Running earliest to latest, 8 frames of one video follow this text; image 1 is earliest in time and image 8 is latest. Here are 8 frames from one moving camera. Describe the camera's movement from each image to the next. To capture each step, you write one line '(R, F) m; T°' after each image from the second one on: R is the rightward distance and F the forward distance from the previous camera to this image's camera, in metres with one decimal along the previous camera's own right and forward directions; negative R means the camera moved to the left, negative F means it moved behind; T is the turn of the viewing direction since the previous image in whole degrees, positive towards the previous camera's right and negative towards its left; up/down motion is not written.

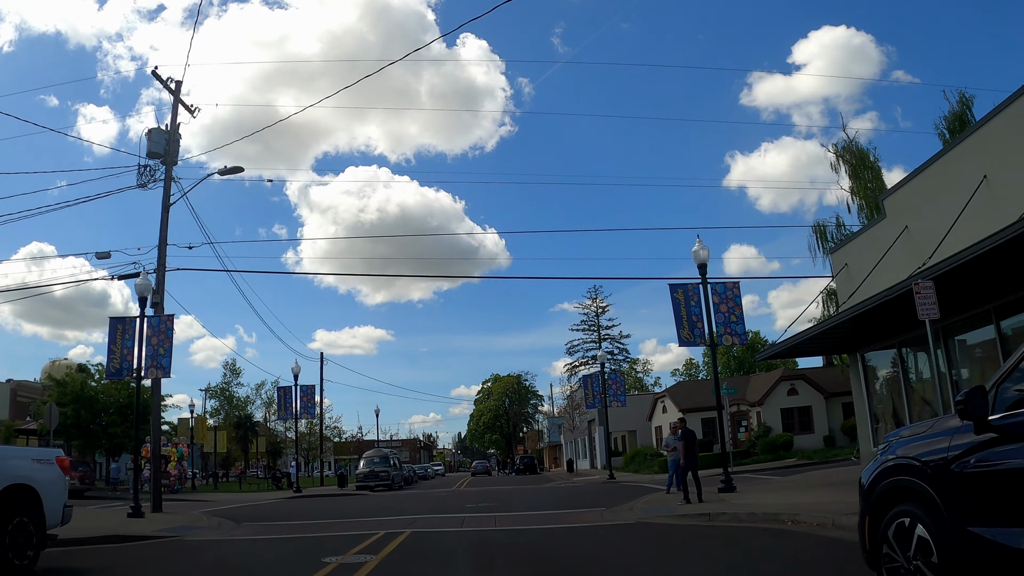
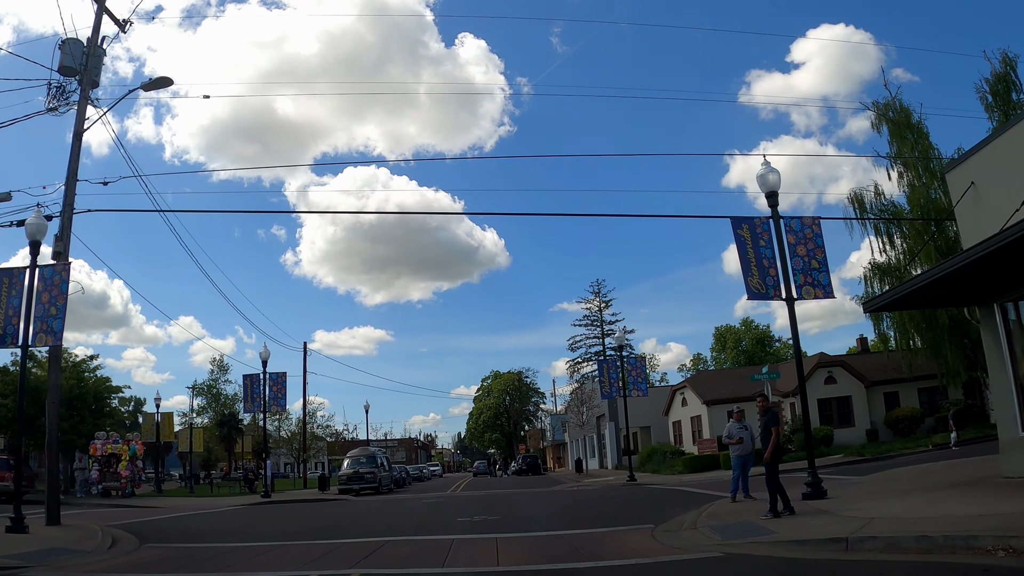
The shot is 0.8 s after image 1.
(-0.1, +4.7) m; 0°
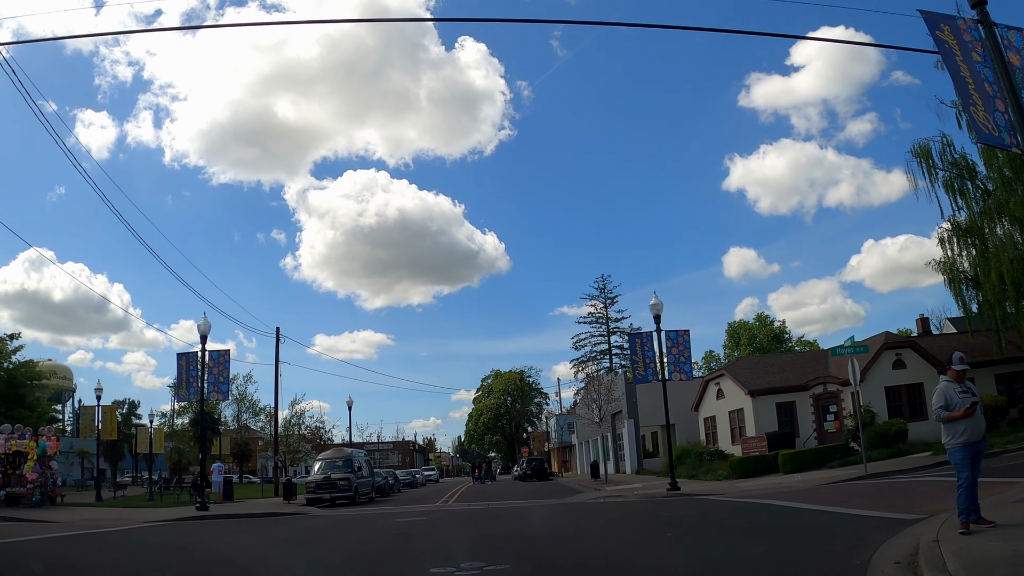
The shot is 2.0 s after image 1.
(-0.2, +6.2) m; 0°
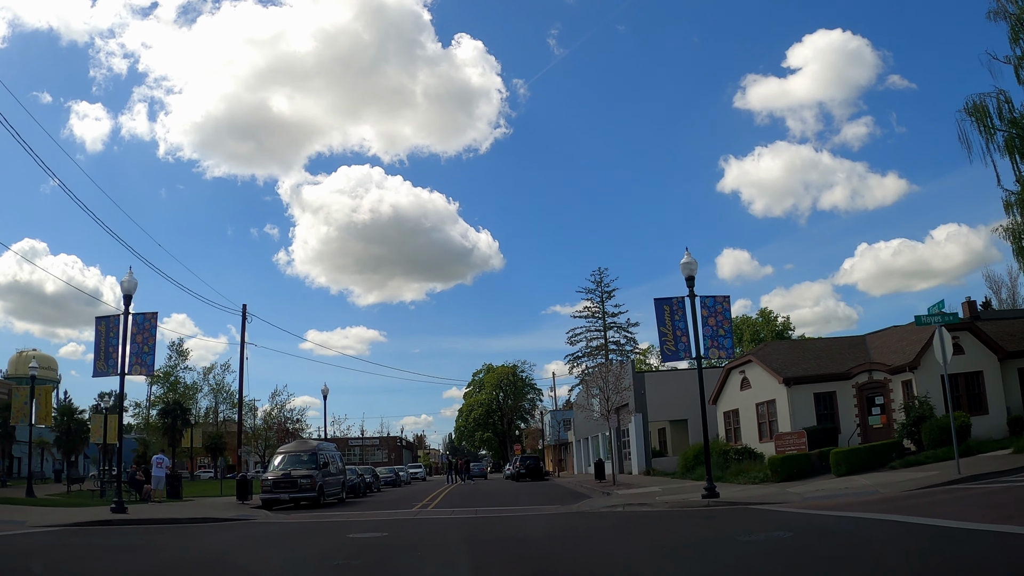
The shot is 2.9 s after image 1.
(-0.1, +4.4) m; 0°
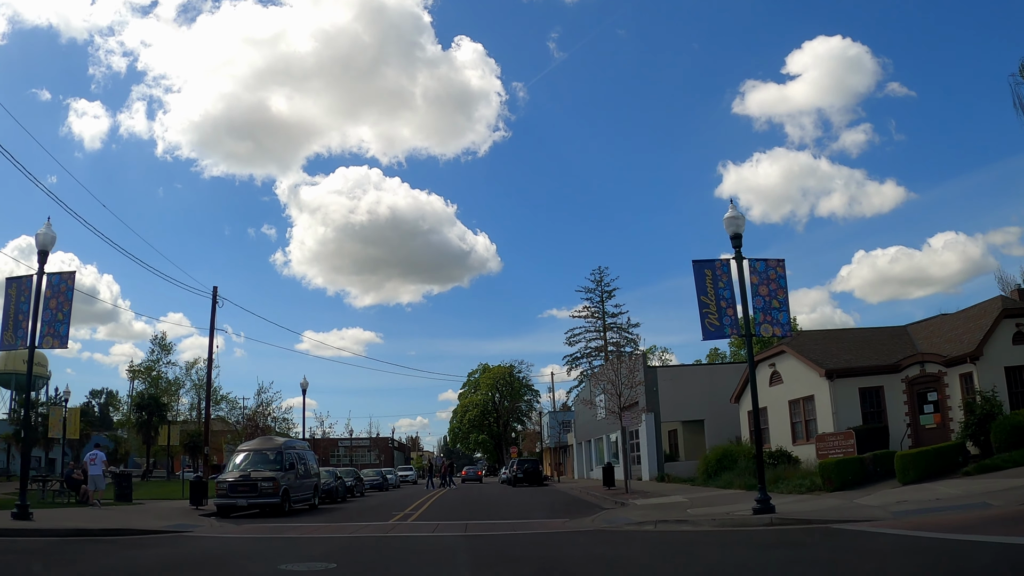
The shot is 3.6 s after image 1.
(-0.1, +3.5) m; 0°
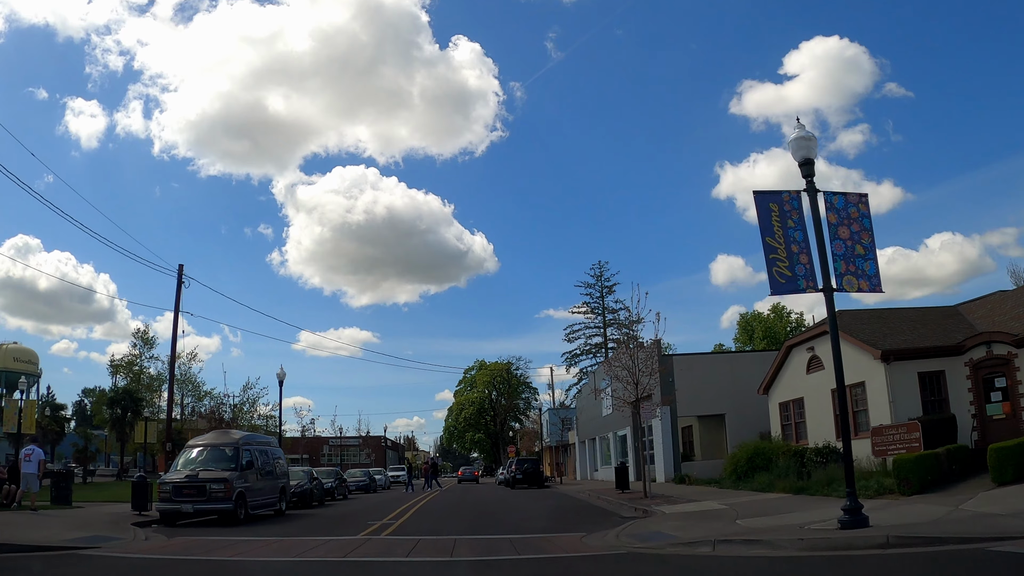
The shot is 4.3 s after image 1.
(-0.1, +3.4) m; 0°
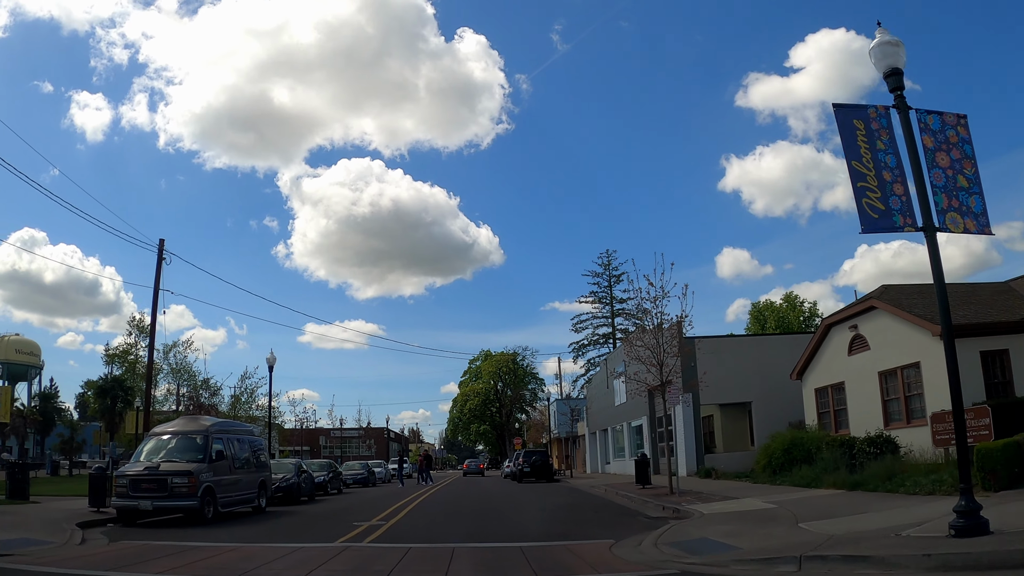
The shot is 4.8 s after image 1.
(-0.1, +2.4) m; 0°
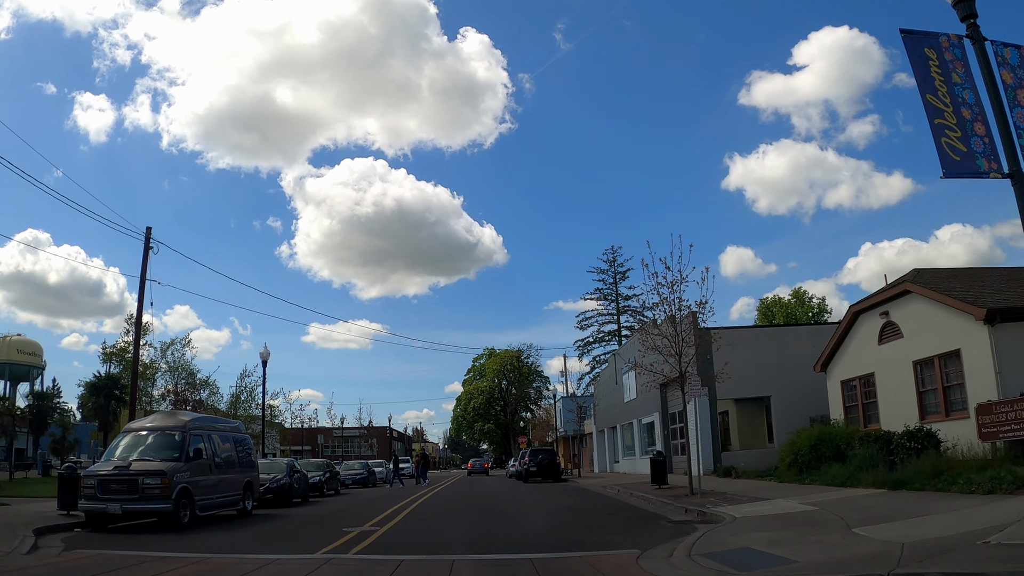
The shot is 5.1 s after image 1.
(-0.1, +1.4) m; 0°
